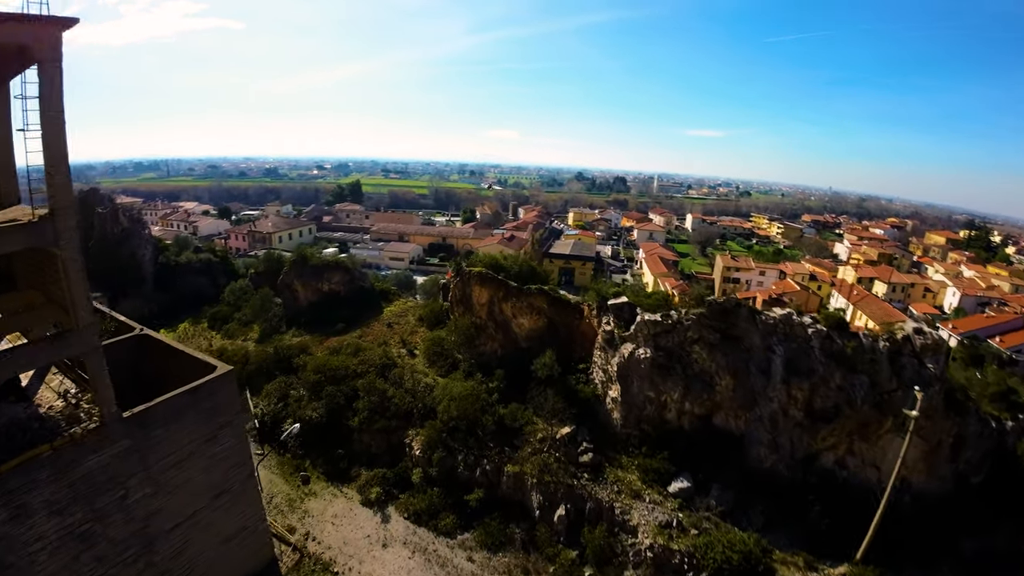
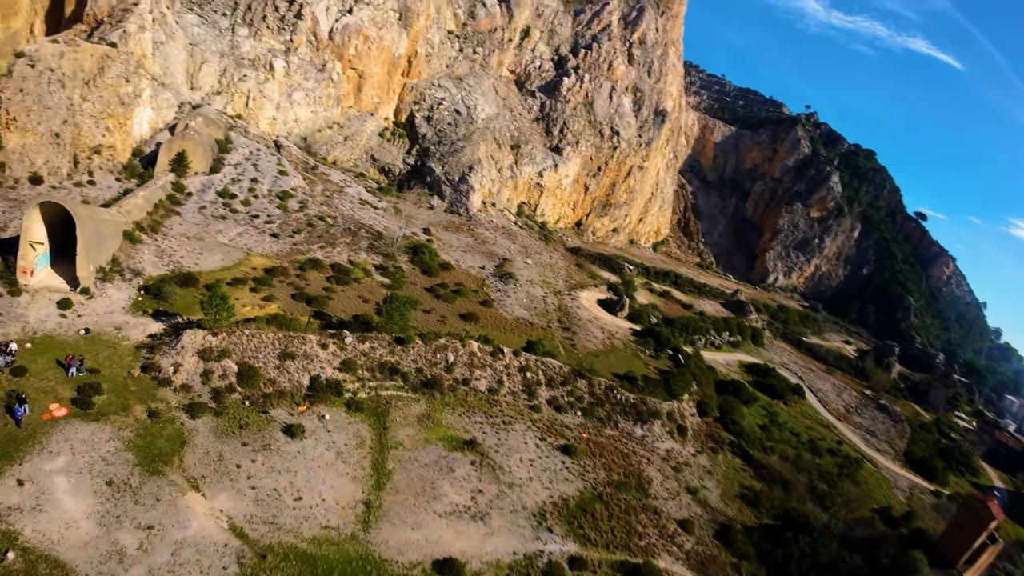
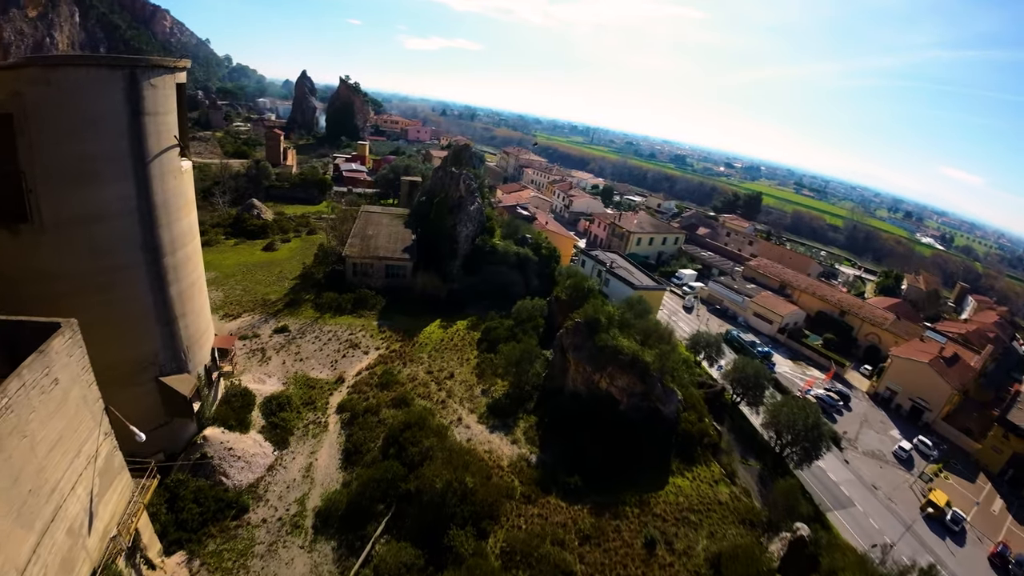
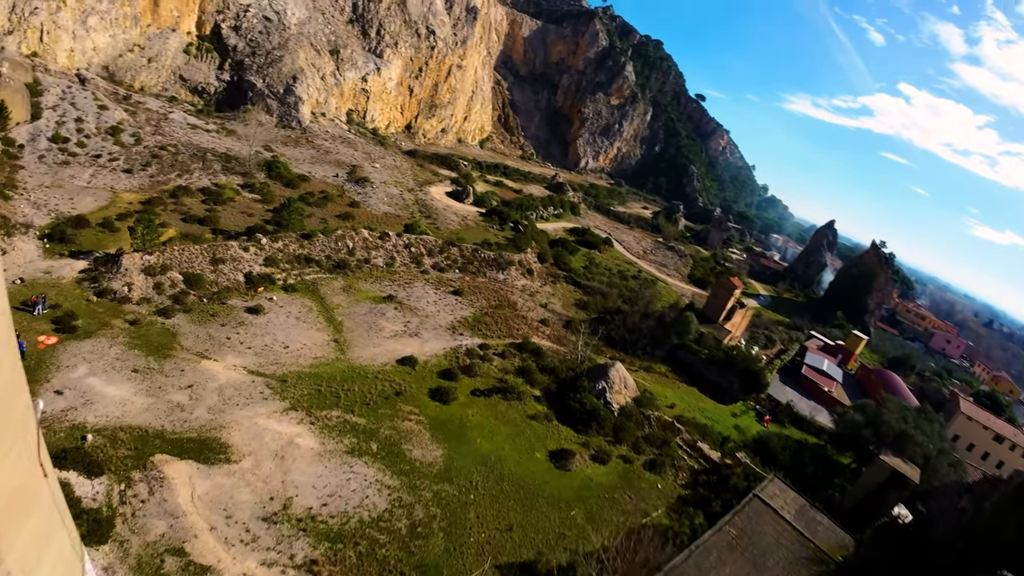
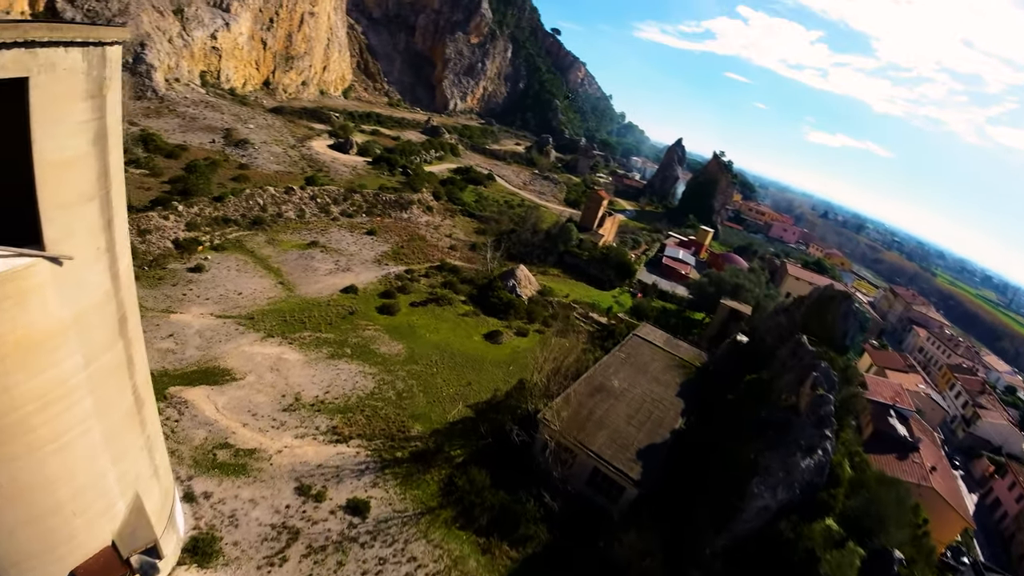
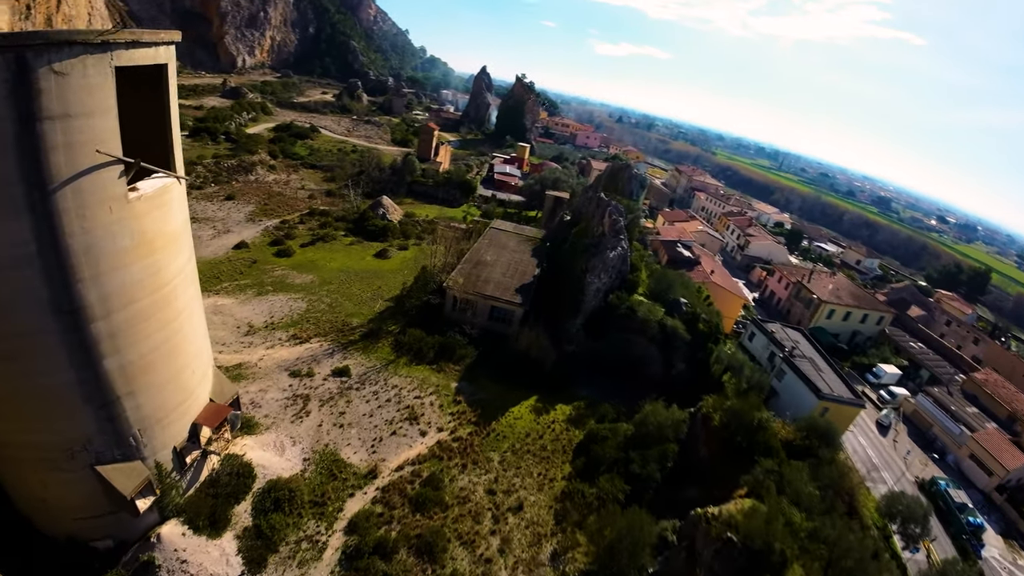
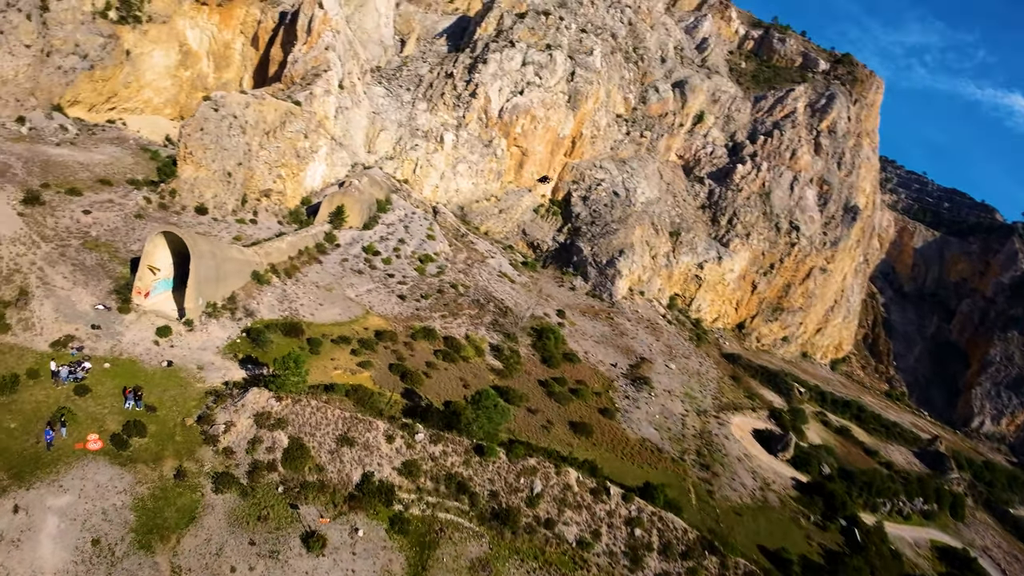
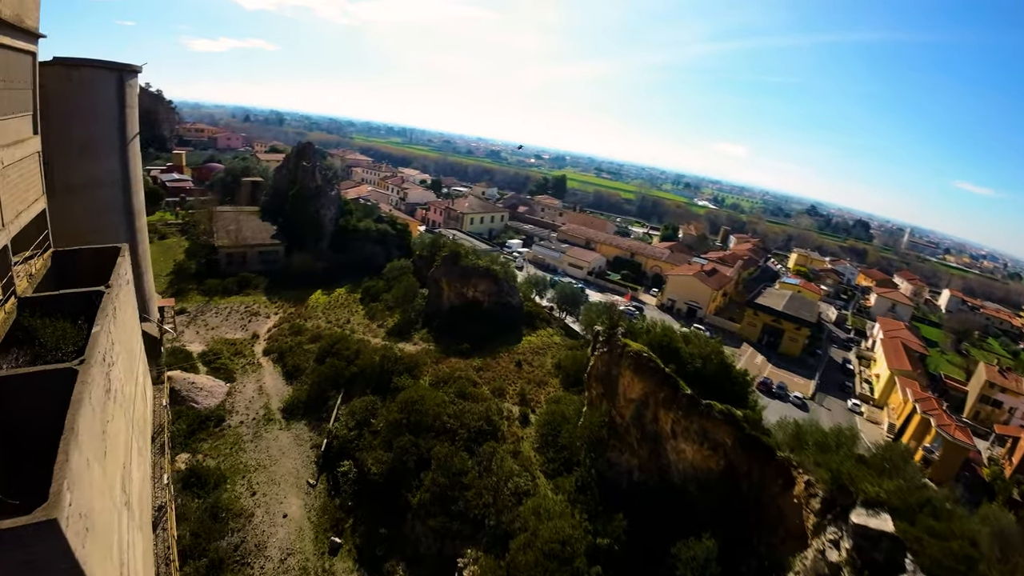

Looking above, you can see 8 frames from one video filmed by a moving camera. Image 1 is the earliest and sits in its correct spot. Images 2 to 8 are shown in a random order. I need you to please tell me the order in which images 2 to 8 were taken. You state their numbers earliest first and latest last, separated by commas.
8, 3, 6, 5, 4, 2, 7
